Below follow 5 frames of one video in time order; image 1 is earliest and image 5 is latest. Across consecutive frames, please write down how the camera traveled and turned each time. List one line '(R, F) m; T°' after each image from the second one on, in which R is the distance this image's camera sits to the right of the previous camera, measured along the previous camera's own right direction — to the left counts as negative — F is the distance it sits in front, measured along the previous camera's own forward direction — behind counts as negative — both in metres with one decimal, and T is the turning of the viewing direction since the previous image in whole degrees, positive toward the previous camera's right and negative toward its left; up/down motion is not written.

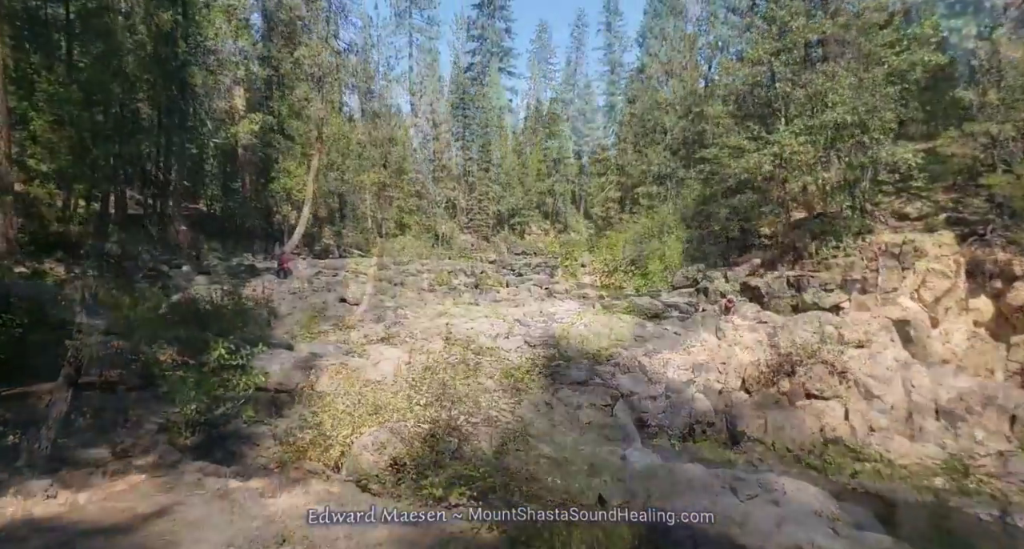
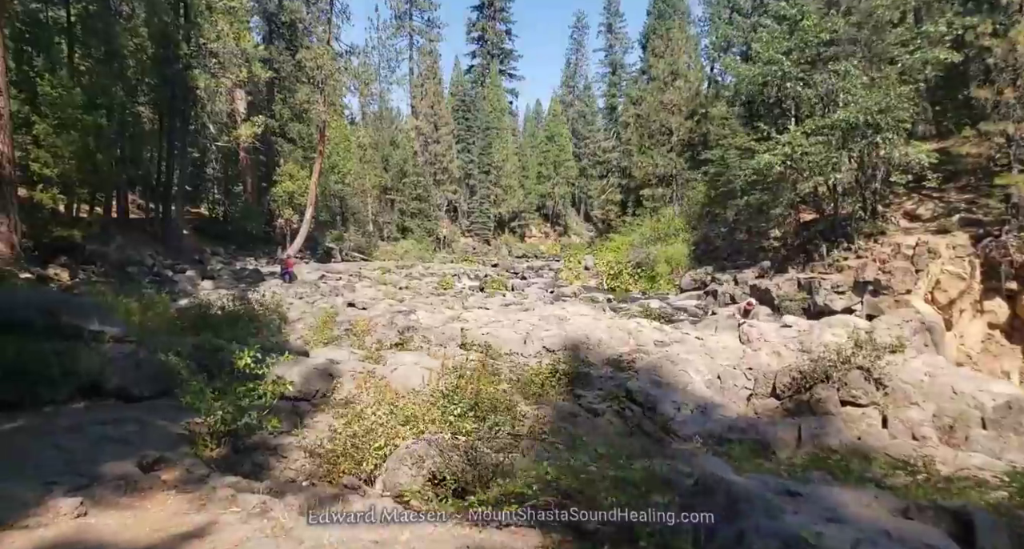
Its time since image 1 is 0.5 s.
(-0.3, +0.1) m; 0°
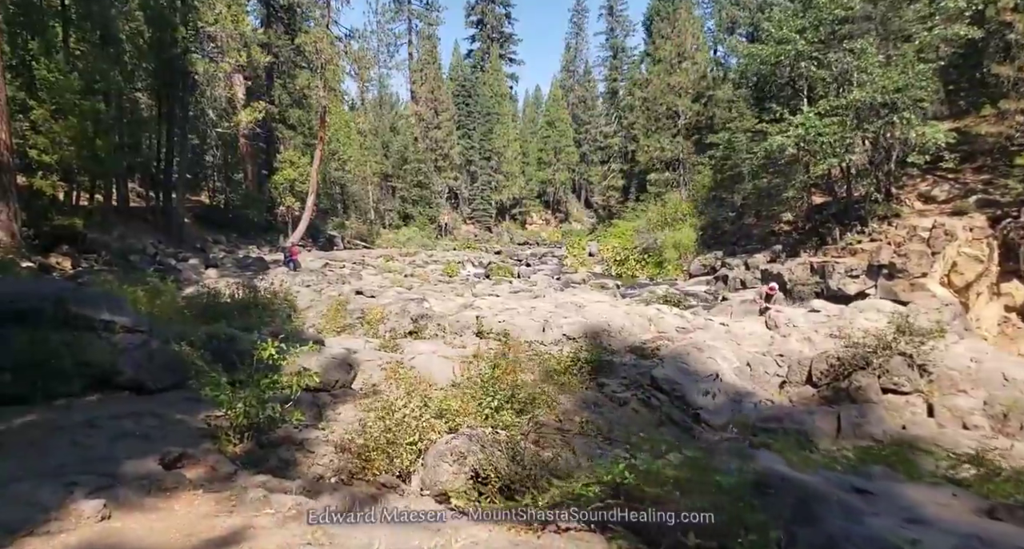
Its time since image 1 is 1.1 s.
(-0.3, +0.2) m; 0°
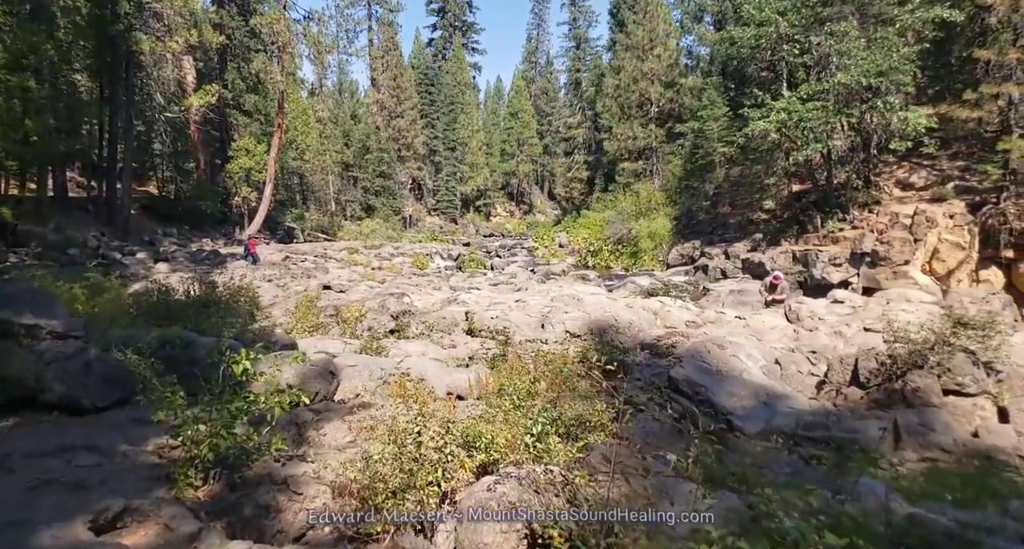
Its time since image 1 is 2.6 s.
(-0.5, +0.9) m; +4°
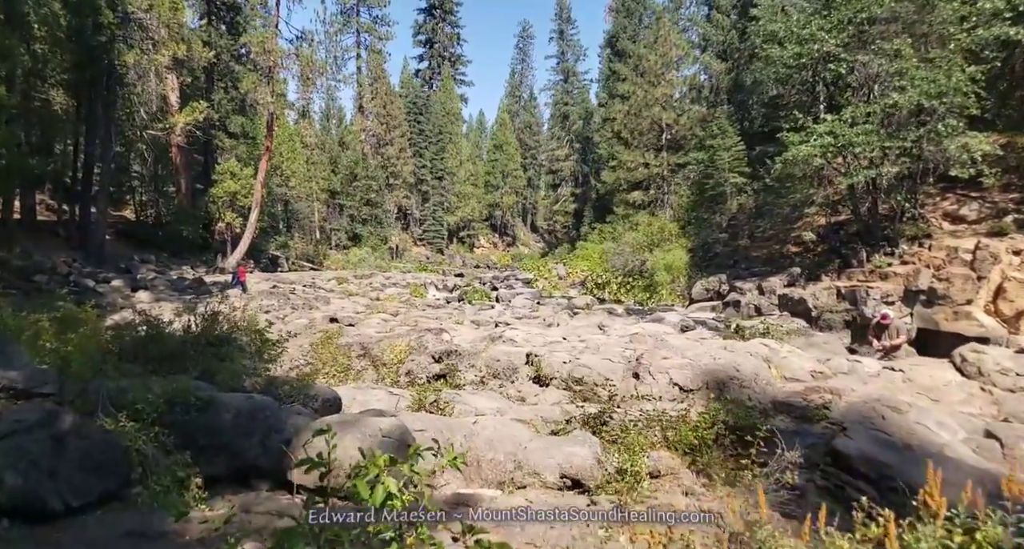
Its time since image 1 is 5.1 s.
(-1.3, +1.6) m; +2°
